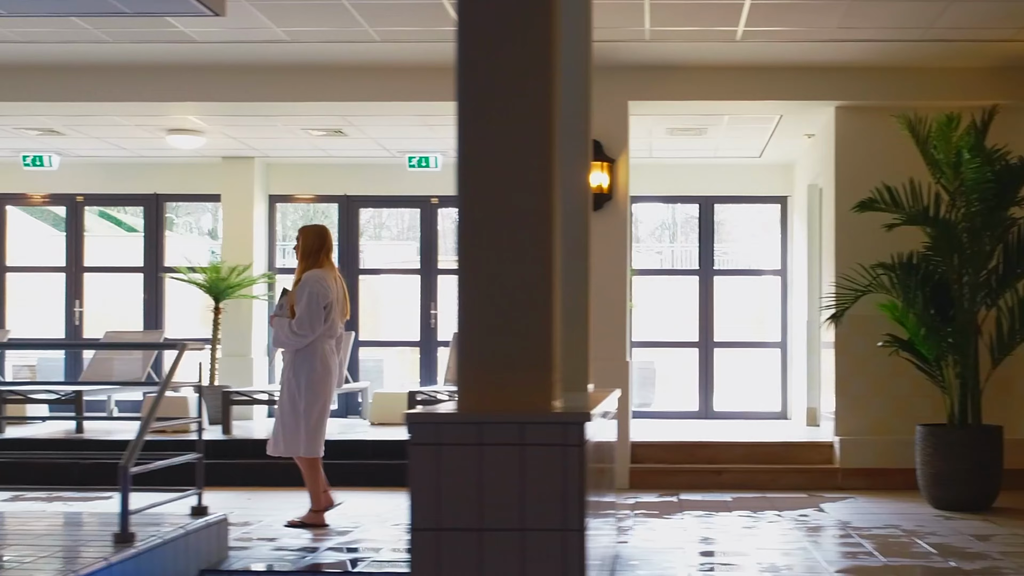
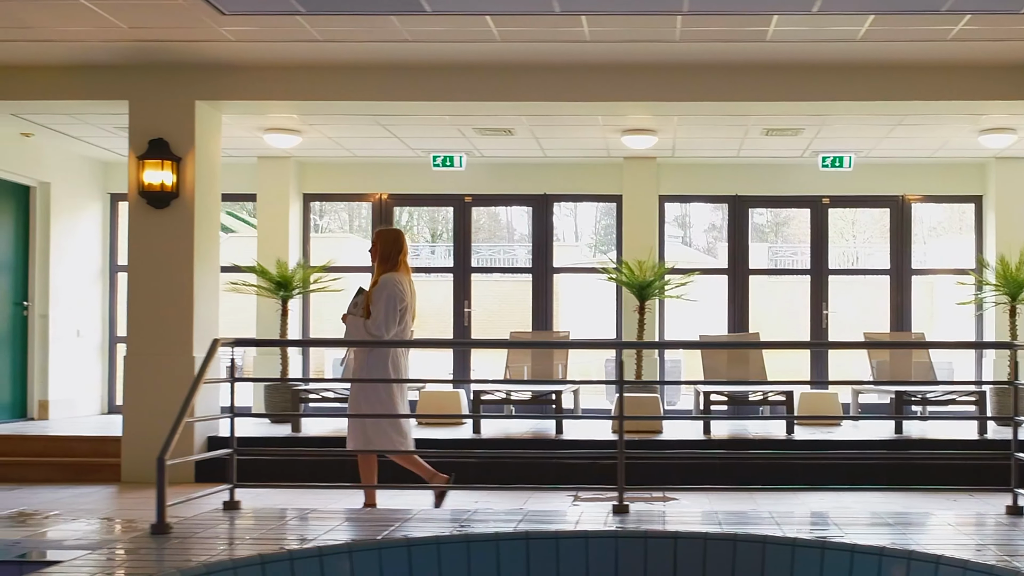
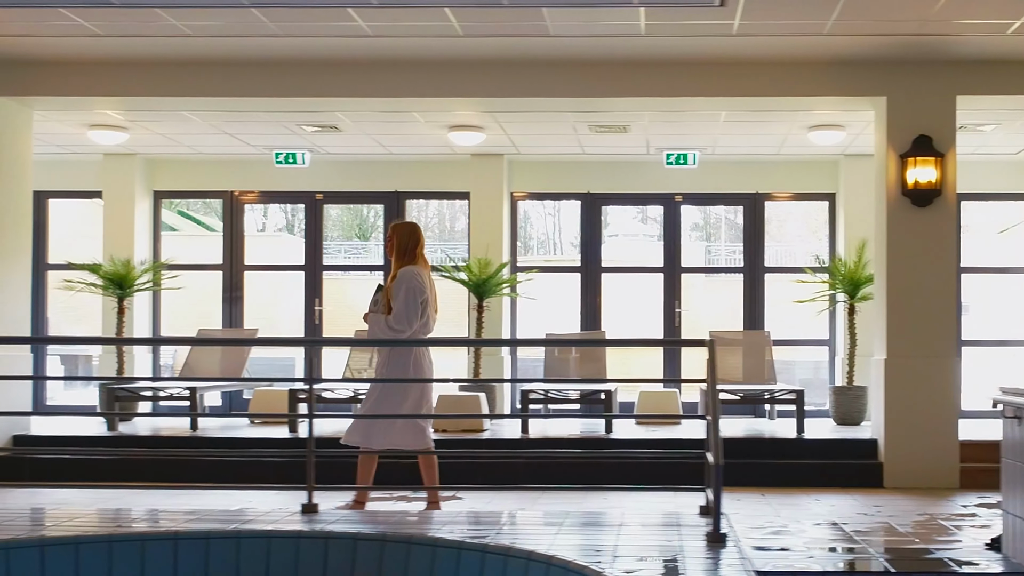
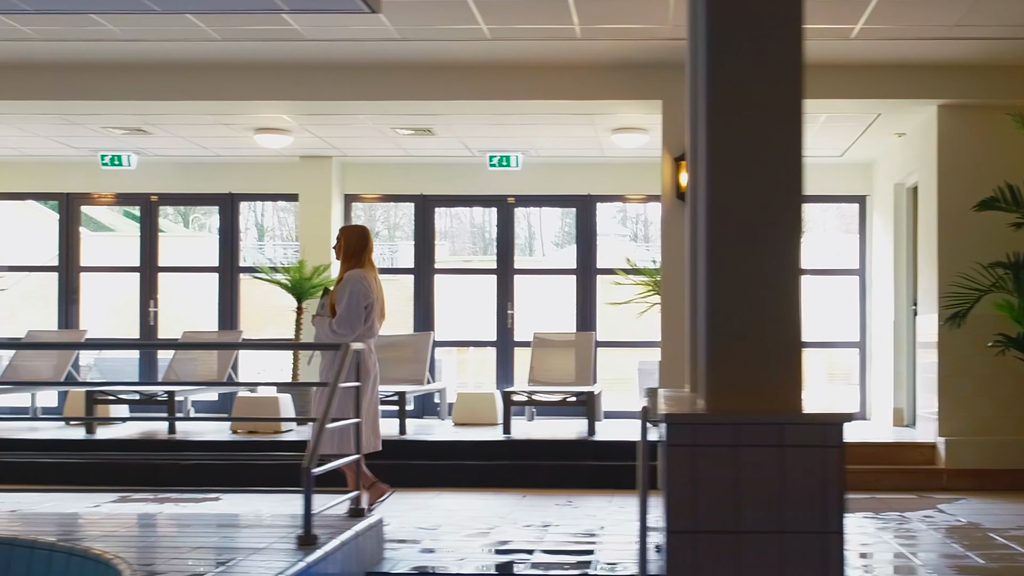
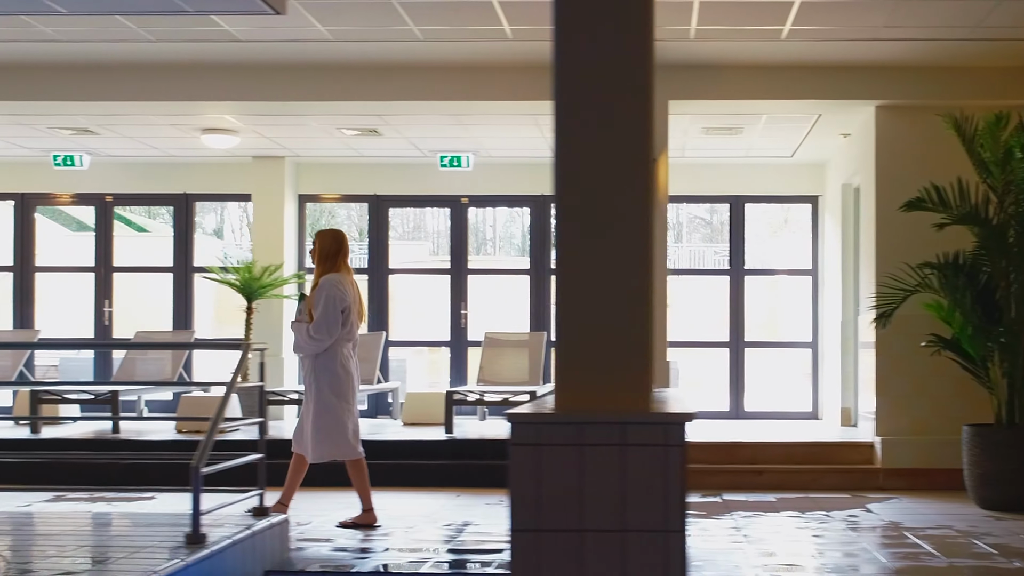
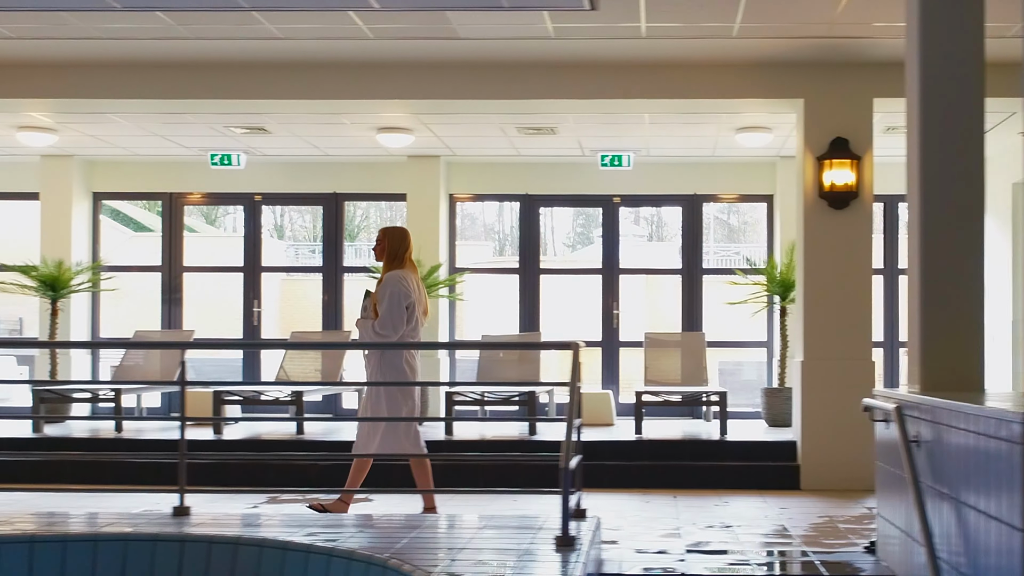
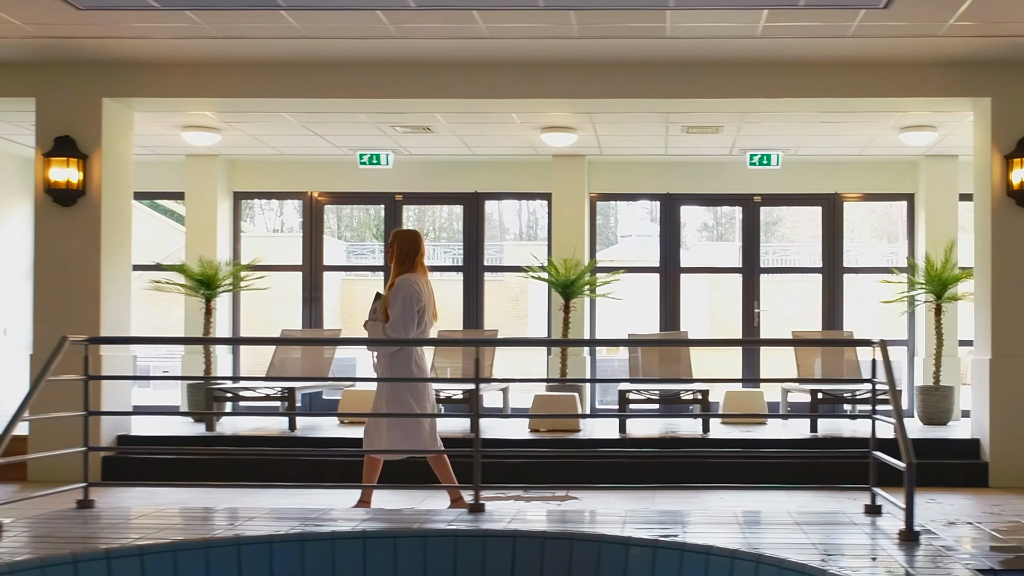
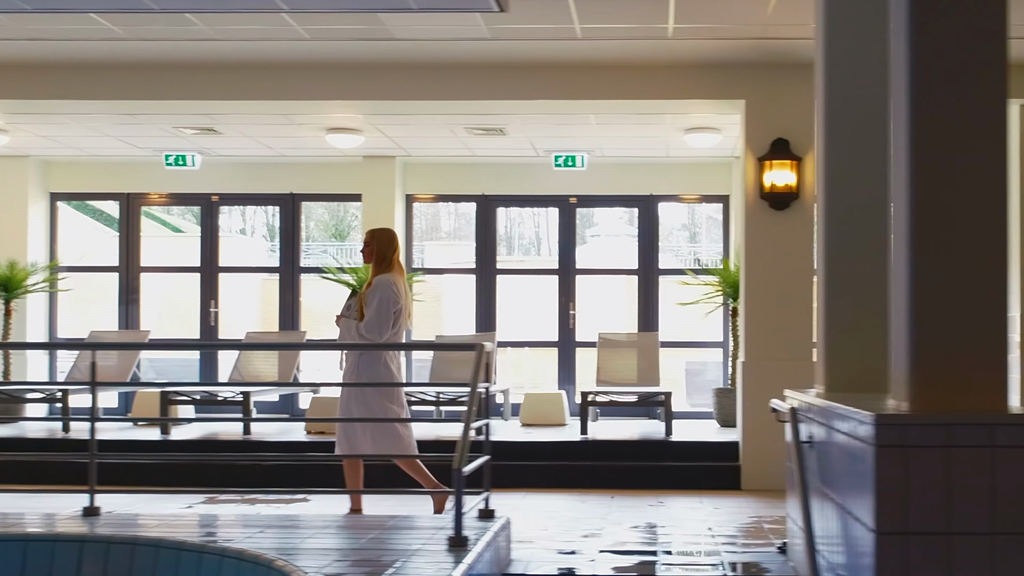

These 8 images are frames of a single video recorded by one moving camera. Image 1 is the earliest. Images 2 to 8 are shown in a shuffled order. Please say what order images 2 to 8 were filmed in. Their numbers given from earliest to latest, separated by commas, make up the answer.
5, 4, 8, 6, 3, 7, 2
